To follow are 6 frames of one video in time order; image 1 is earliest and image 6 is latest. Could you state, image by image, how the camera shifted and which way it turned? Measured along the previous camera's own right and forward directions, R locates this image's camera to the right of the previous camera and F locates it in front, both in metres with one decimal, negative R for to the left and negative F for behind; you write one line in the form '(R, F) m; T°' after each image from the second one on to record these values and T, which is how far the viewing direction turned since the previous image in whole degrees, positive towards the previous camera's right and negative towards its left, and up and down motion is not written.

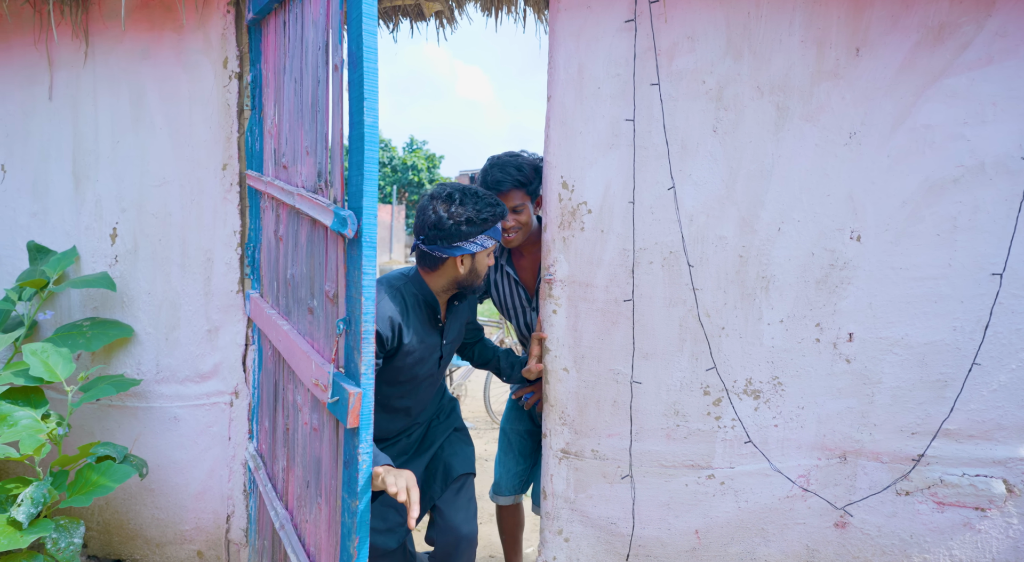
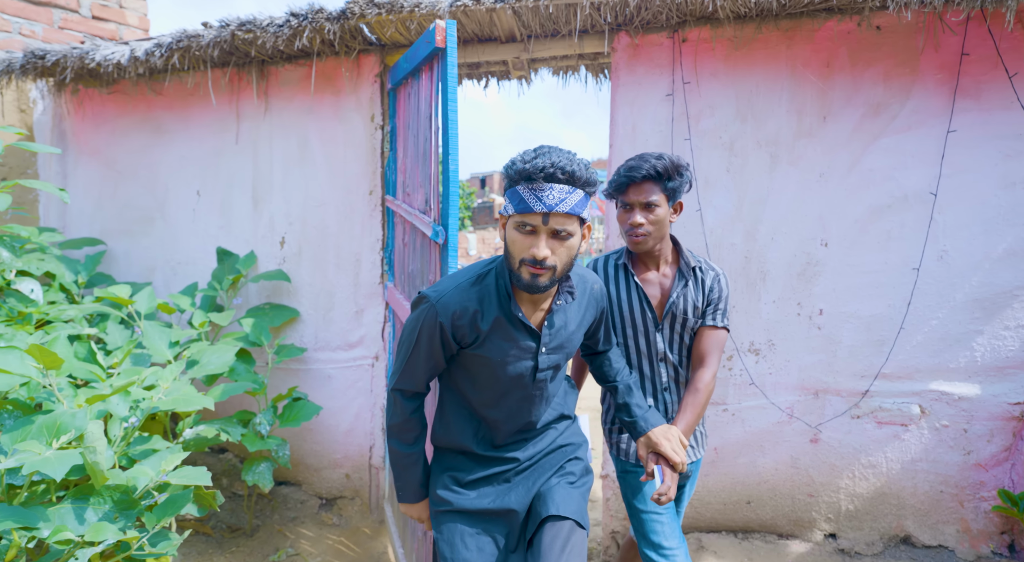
(-0.3, -1.0) m; -1°
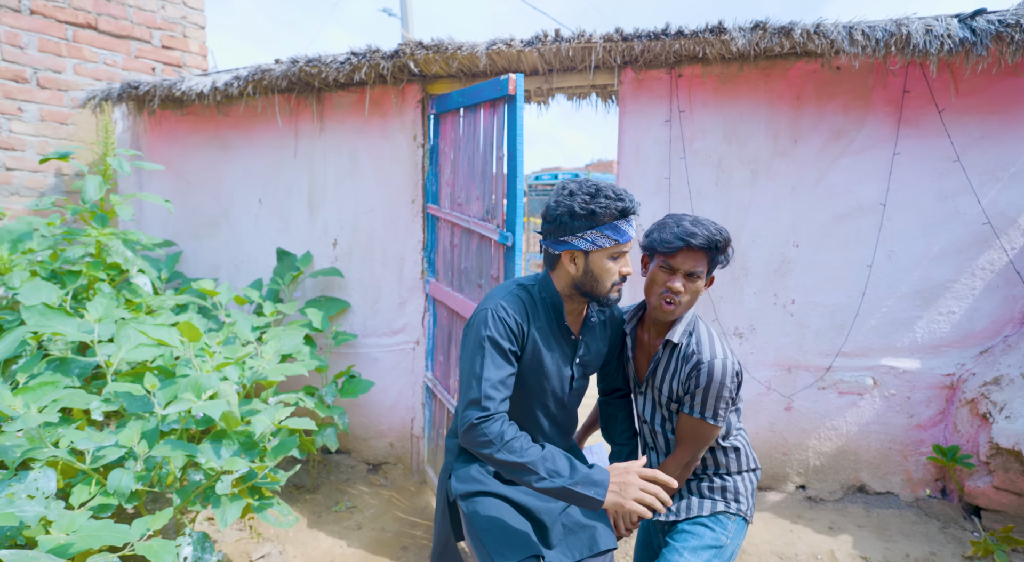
(-0.1, -0.7) m; 0°
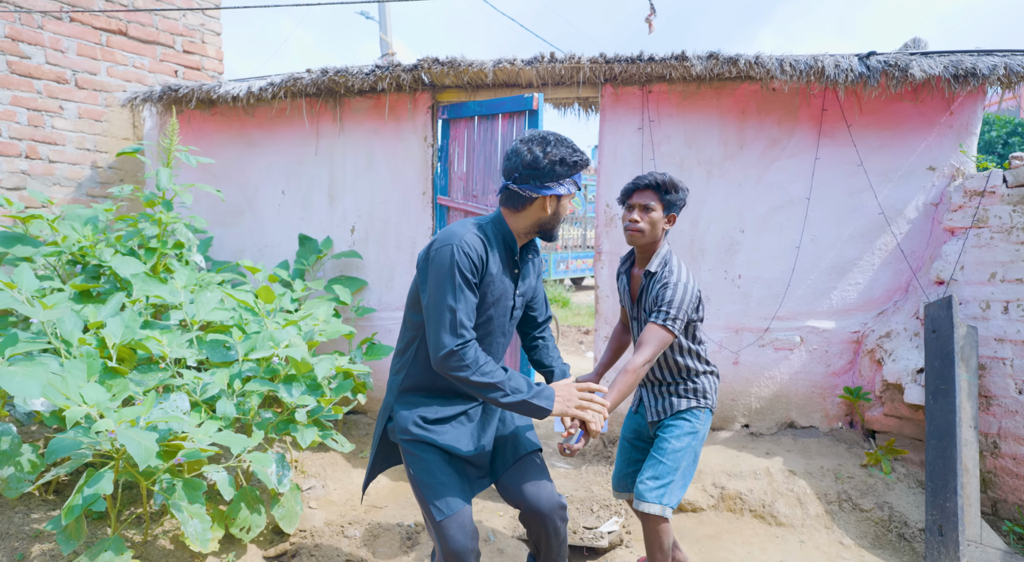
(-0.3, -0.8) m; +4°
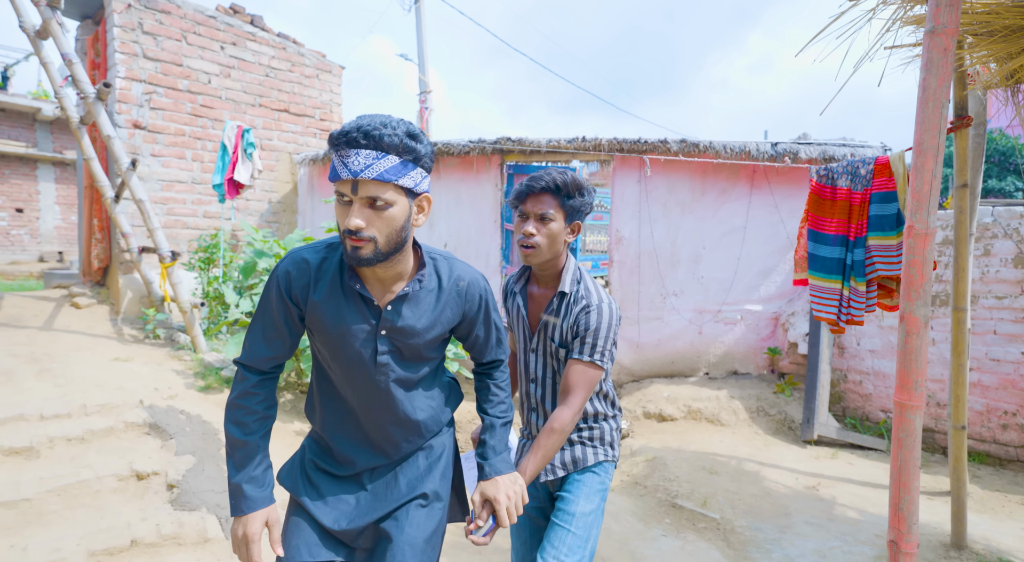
(-0.6, -2.6) m; 0°
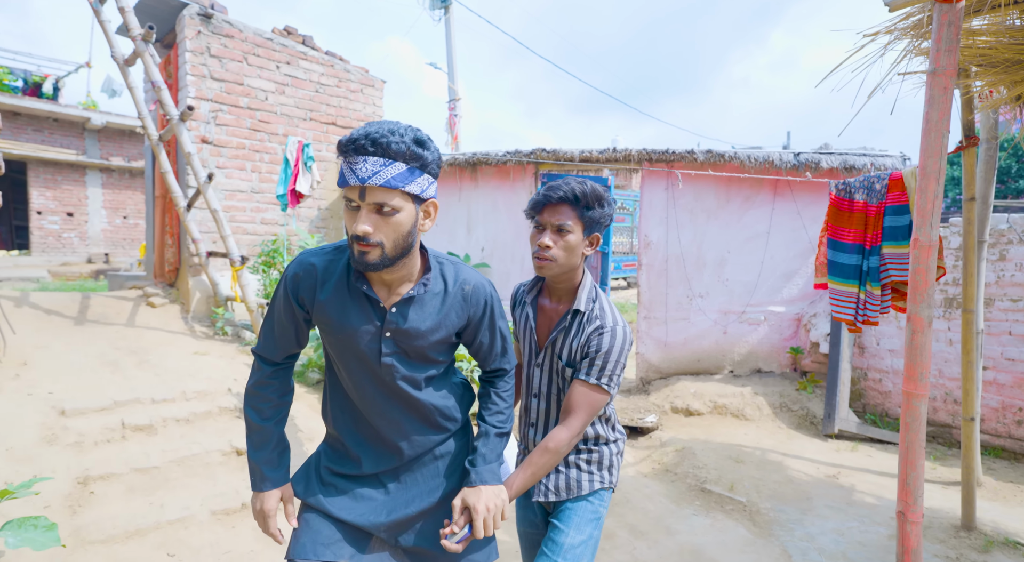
(-0.2, -0.5) m; -2°
